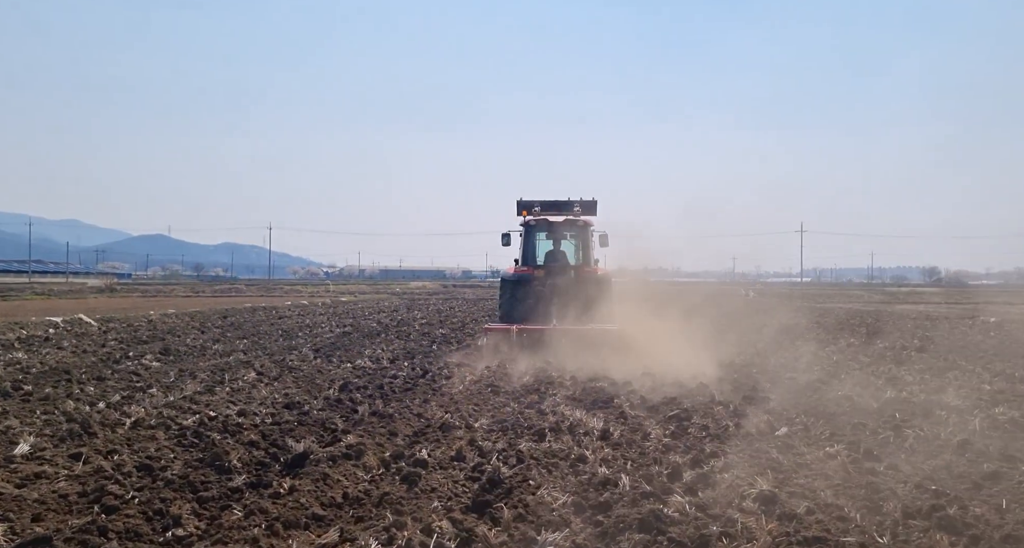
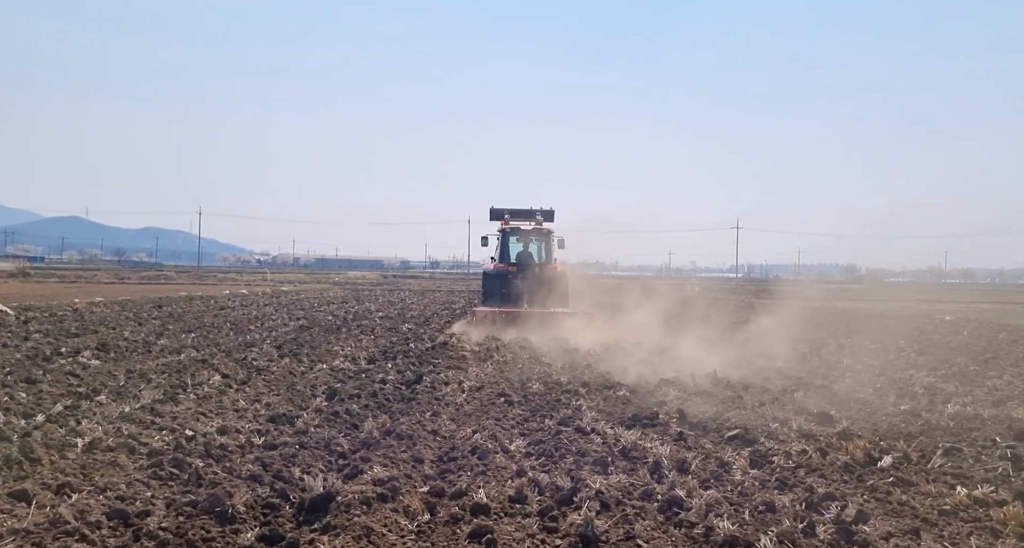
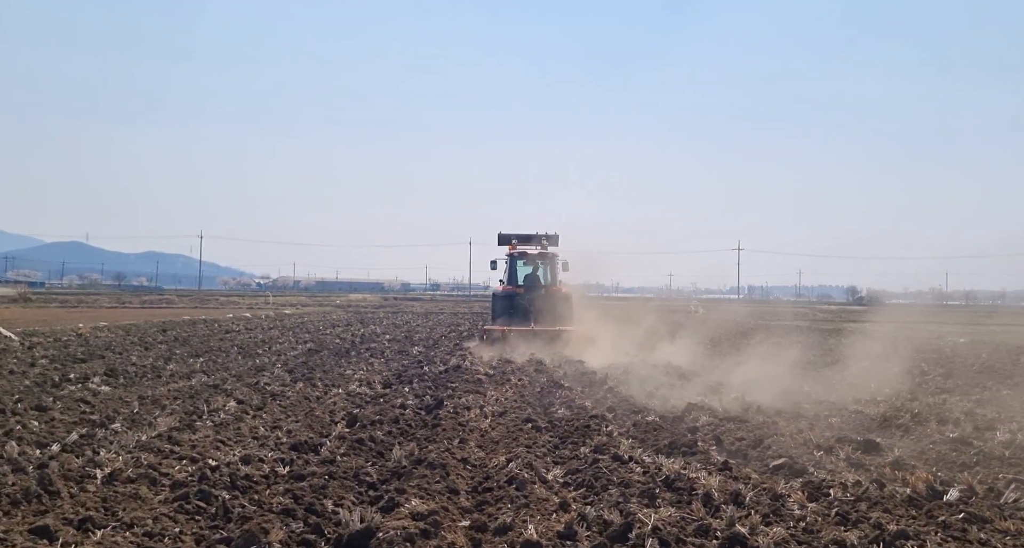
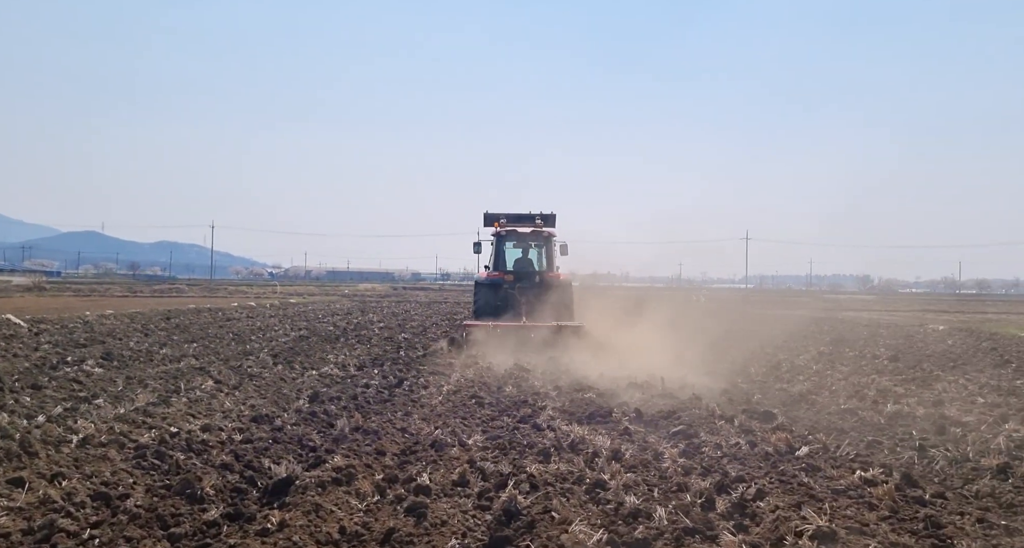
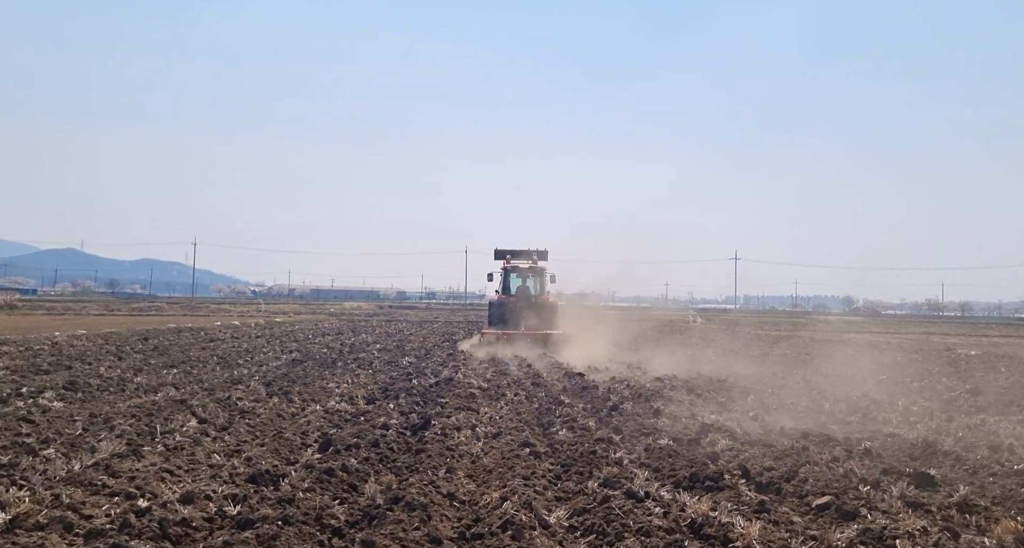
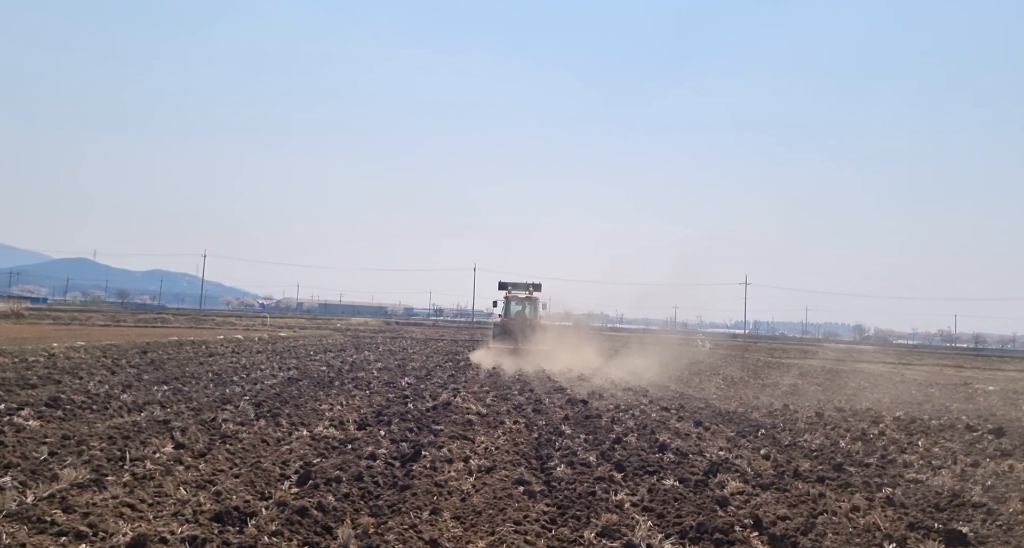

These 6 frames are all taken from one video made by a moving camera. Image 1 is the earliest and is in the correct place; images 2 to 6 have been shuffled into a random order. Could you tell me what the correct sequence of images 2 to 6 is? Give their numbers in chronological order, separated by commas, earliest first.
4, 2, 3, 5, 6
